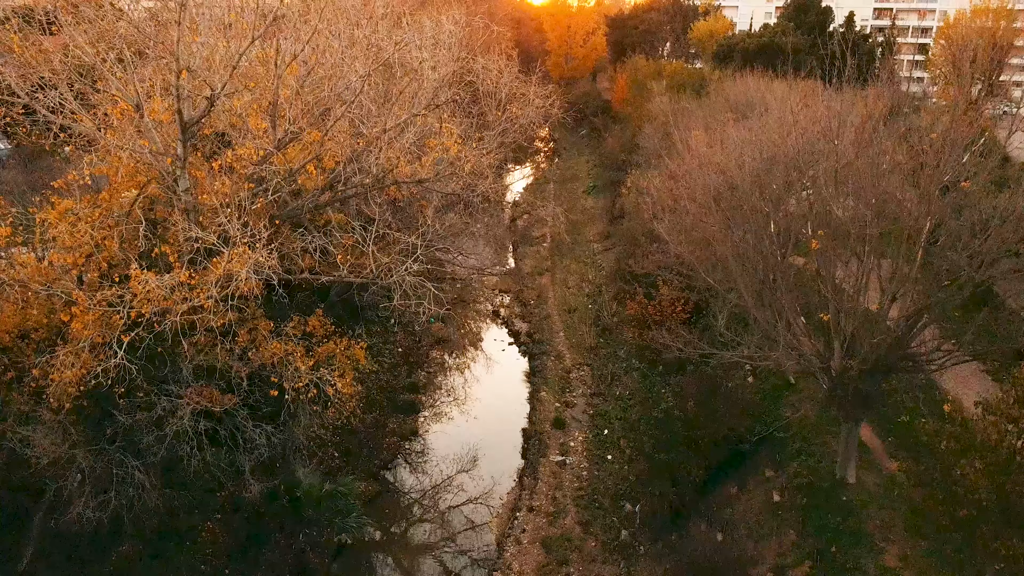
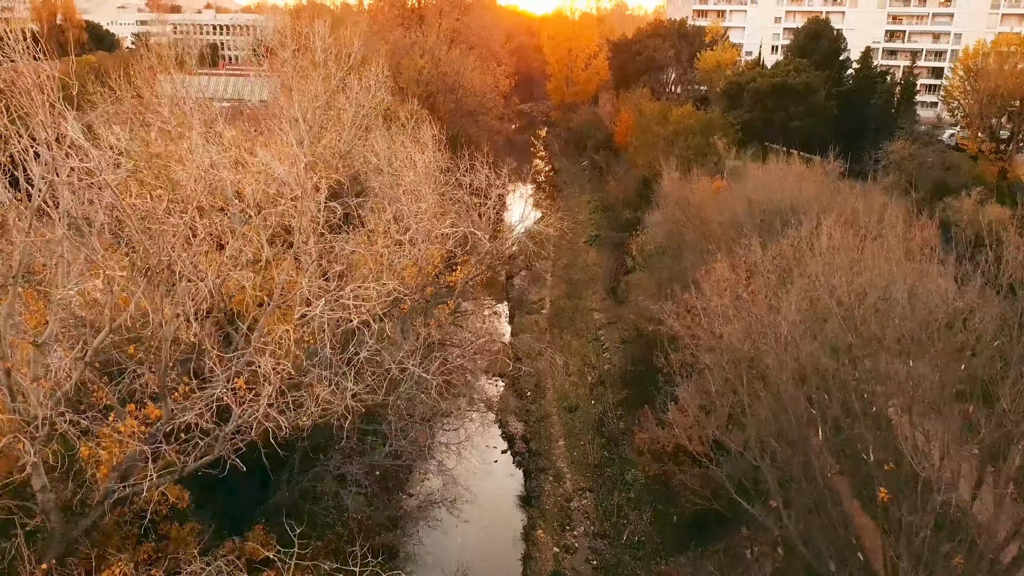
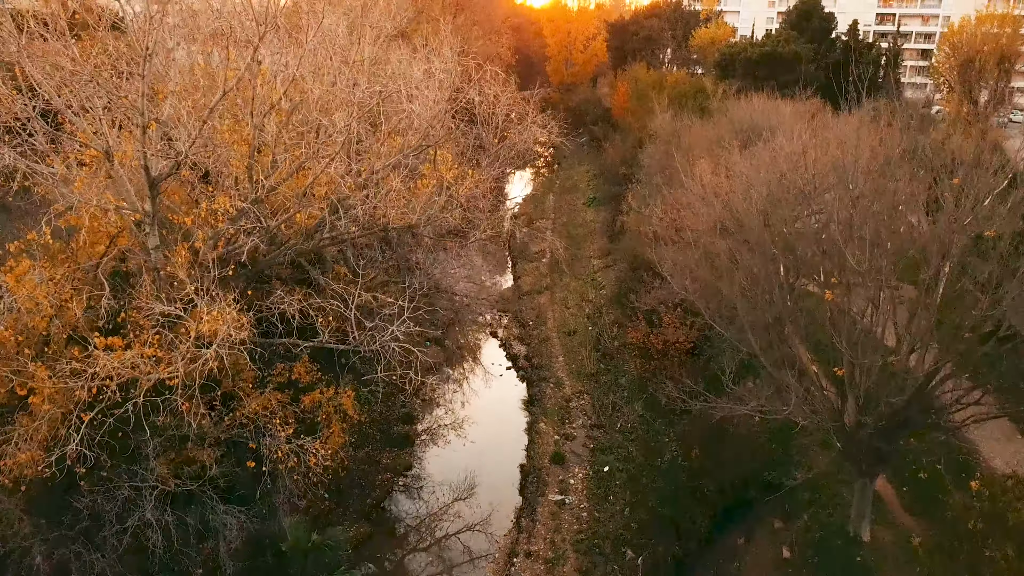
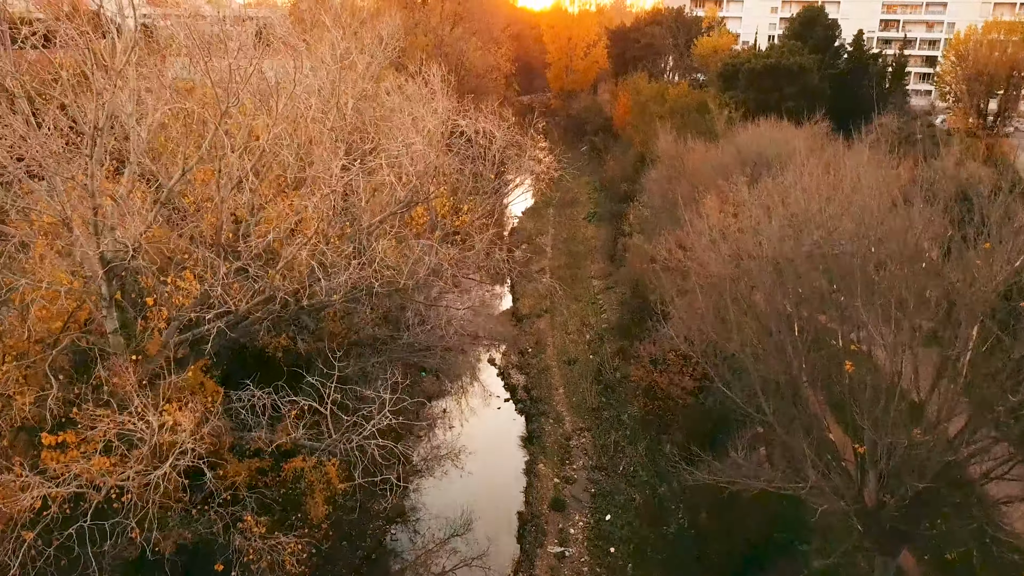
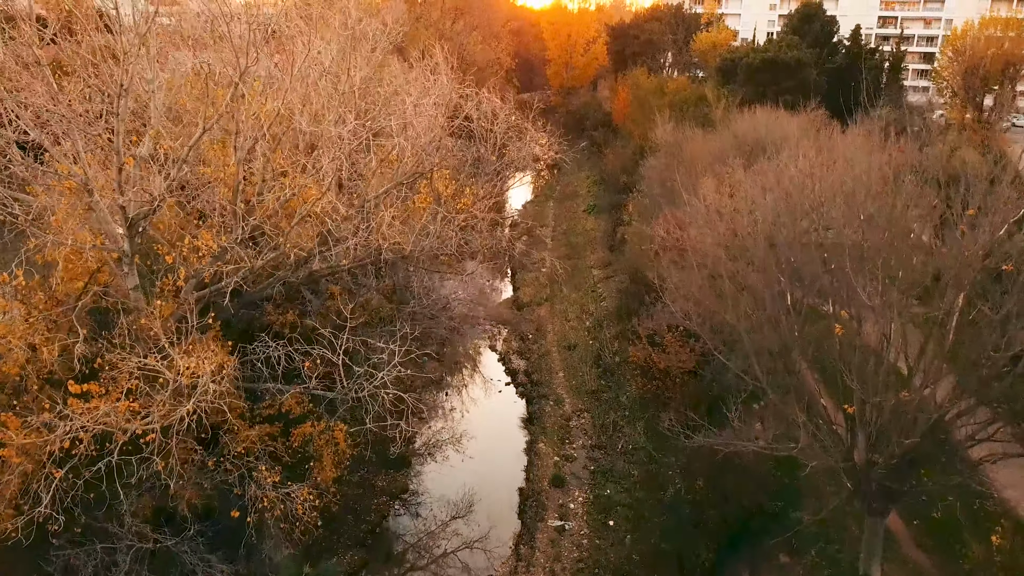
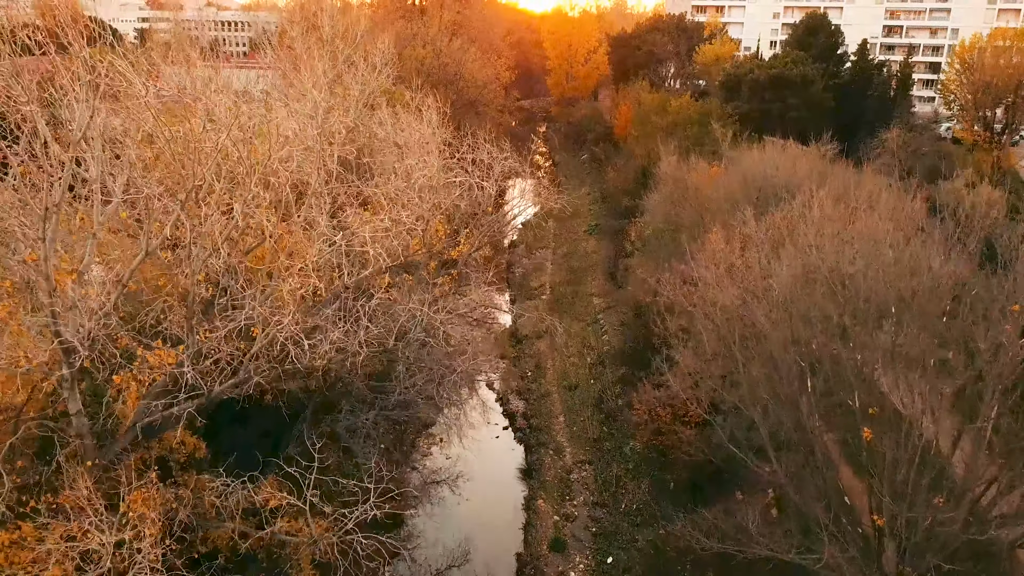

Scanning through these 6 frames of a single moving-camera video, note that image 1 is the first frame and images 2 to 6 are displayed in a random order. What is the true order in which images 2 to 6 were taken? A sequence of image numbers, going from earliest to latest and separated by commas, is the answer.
3, 5, 4, 6, 2
